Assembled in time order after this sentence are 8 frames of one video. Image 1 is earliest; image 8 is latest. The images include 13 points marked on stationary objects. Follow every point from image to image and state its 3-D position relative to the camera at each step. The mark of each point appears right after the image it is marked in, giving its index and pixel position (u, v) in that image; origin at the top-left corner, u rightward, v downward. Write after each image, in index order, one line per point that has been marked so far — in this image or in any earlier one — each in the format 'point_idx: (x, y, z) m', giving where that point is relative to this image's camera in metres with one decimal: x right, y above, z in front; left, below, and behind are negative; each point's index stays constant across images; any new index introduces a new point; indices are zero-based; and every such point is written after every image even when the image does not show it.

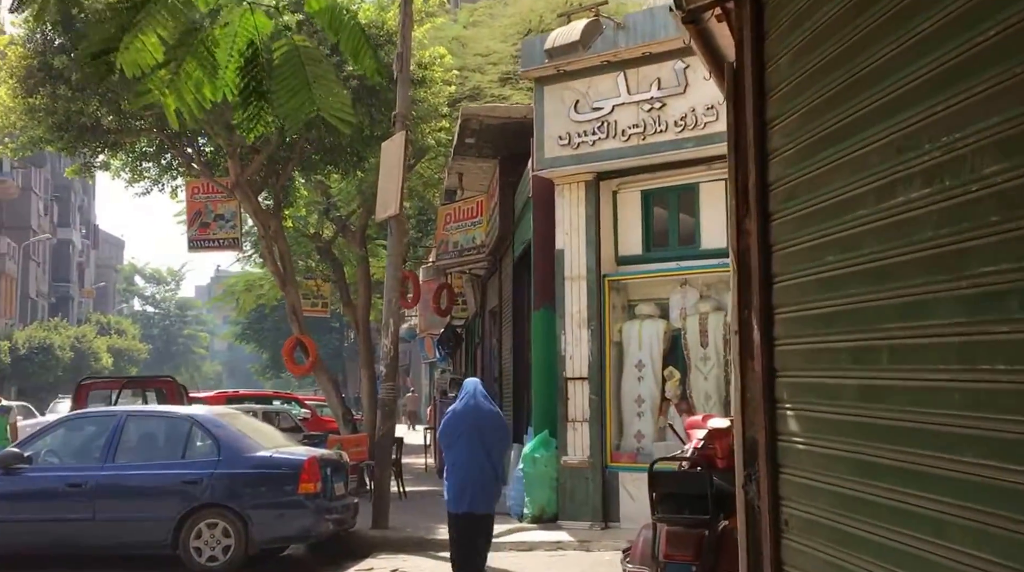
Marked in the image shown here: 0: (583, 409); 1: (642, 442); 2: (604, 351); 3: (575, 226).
0: (+0.6, -1.1, +10.4) m
1: (+1.2, -1.4, +10.4) m
2: (+0.8, -0.6, +10.4) m
3: (+0.6, +0.6, +10.6) m
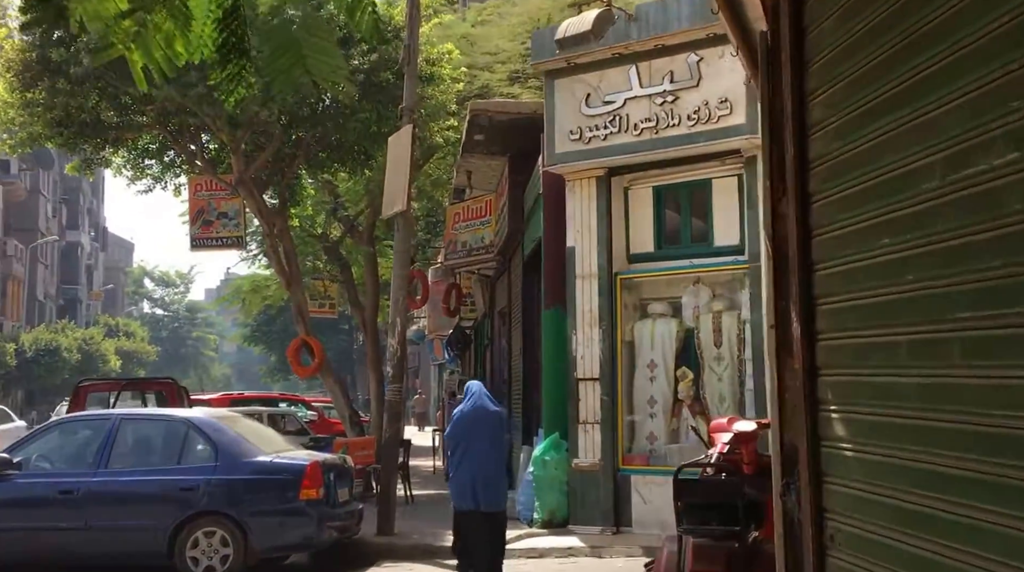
0: (+0.7, -1.1, +10.1) m
1: (+1.3, -1.4, +10.0) m
2: (+0.9, -0.6, +10.1) m
3: (+0.7, +0.6, +10.3) m
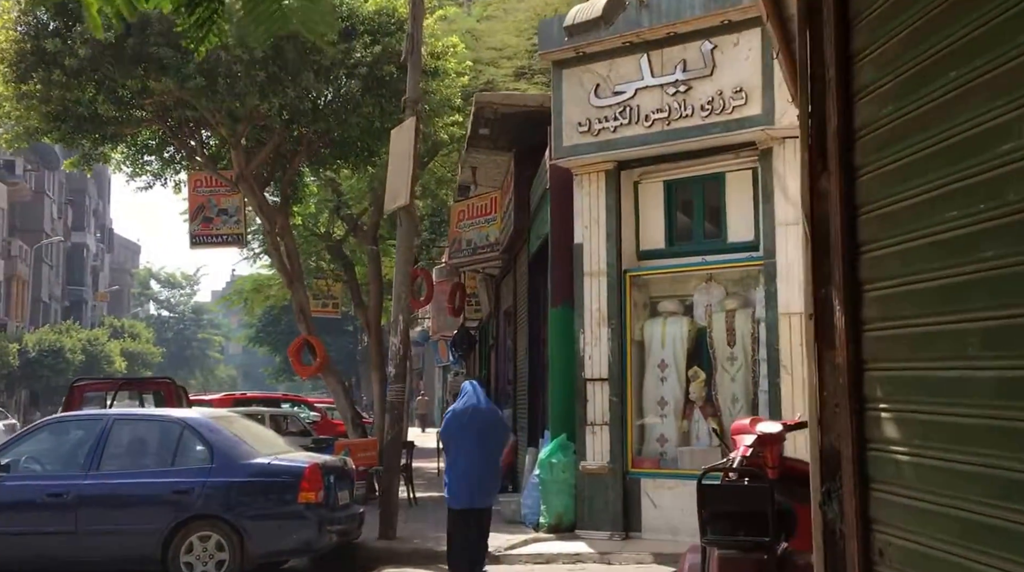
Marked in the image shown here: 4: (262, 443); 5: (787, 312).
0: (+0.8, -1.1, +9.8) m
1: (+1.3, -1.4, +9.7) m
2: (+1.0, -0.6, +9.8) m
3: (+0.7, +0.6, +10.0) m
4: (-2.1, -1.3, +9.4) m
5: (+2.1, -0.2, +8.7) m
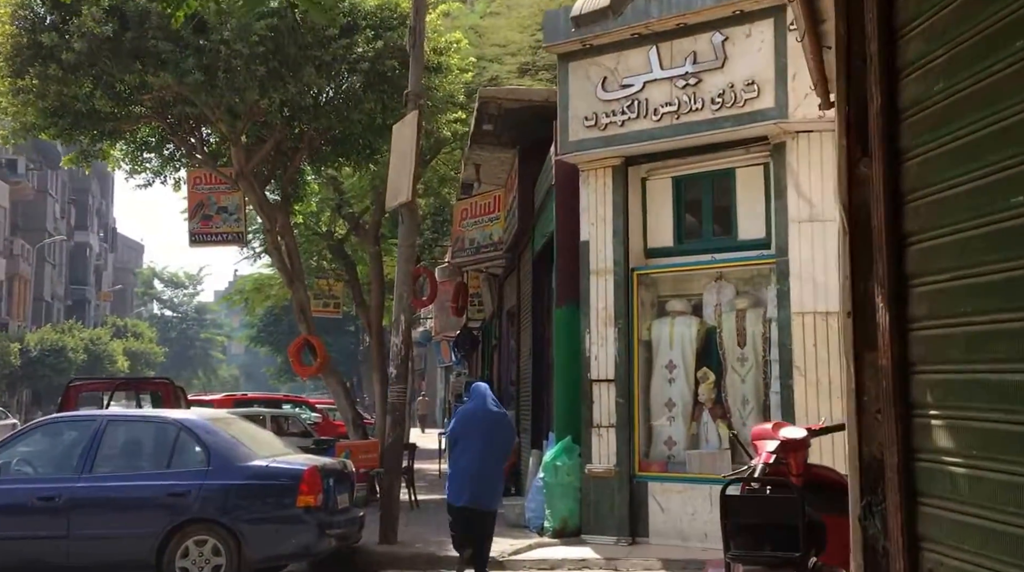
0: (+0.8, -1.1, +9.5) m
1: (+1.3, -1.4, +9.5) m
2: (+1.0, -0.5, +9.6) m
3: (+0.8, +0.6, +9.7) m
4: (-2.0, -1.3, +9.2) m
5: (+2.1, -0.2, +8.5) m
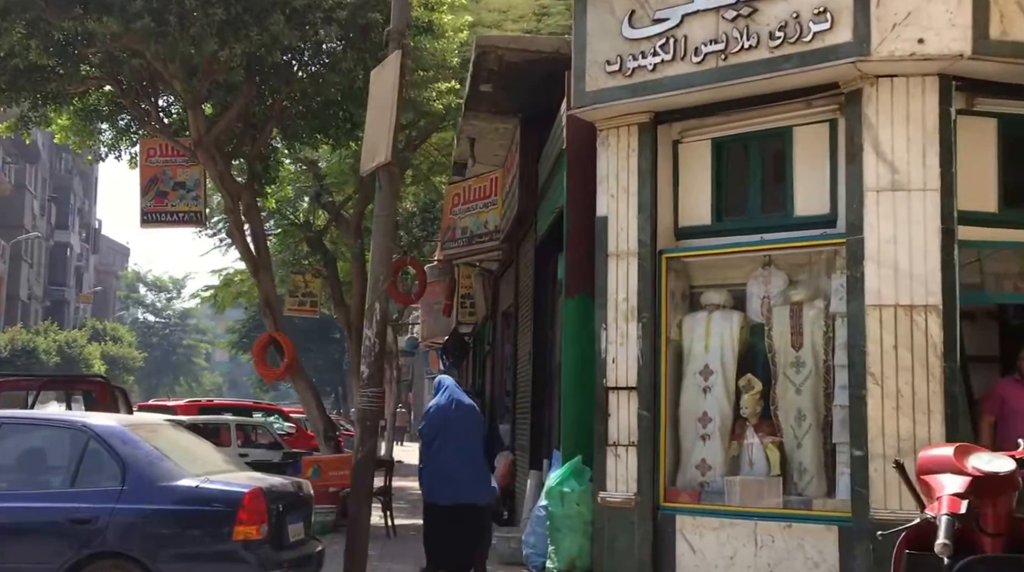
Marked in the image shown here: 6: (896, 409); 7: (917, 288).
0: (+0.8, -1.0, +7.7) m
1: (+1.3, -1.3, +7.7) m
2: (+1.0, -0.4, +7.7) m
3: (+0.8, +0.7, +7.9) m
4: (-2.1, -1.1, +7.3) m
5: (+2.2, -0.1, +6.7) m
6: (+2.2, -0.7, +6.6) m
7: (+2.4, 0.0, +6.6) m
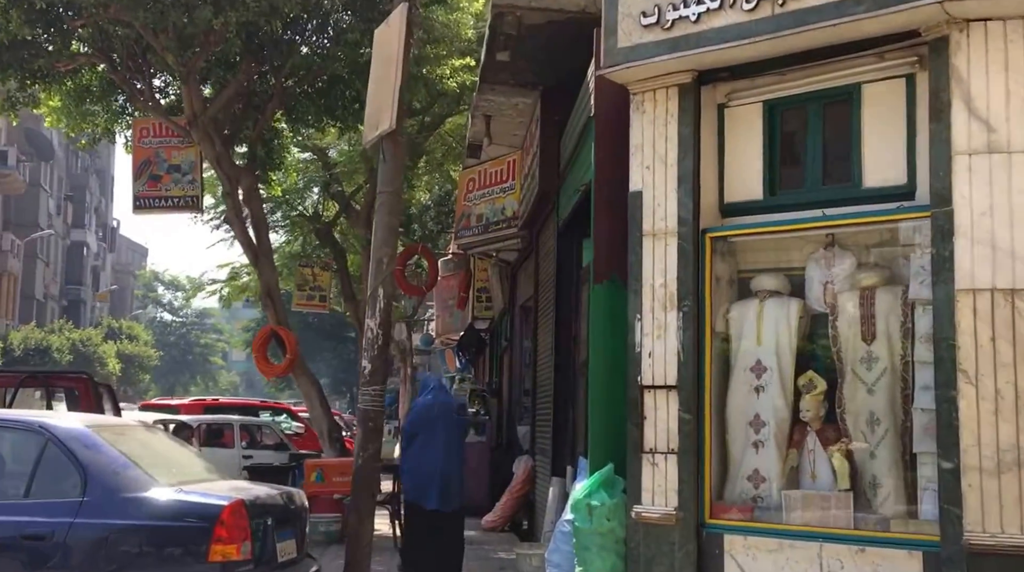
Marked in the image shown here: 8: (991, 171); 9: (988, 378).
0: (+0.9, -0.9, +6.7) m
1: (+1.4, -1.2, +6.6) m
2: (+1.1, -0.3, +6.7) m
3: (+0.9, +0.8, +6.9) m
4: (-1.9, -1.0, +6.3) m
5: (+2.3, 0.0, +5.7) m
6: (+2.3, -0.6, +5.5) m
7: (+2.5, +0.1, +5.5) m
8: (+2.4, +0.6, +5.7) m
9: (+2.3, -0.4, +5.6) m
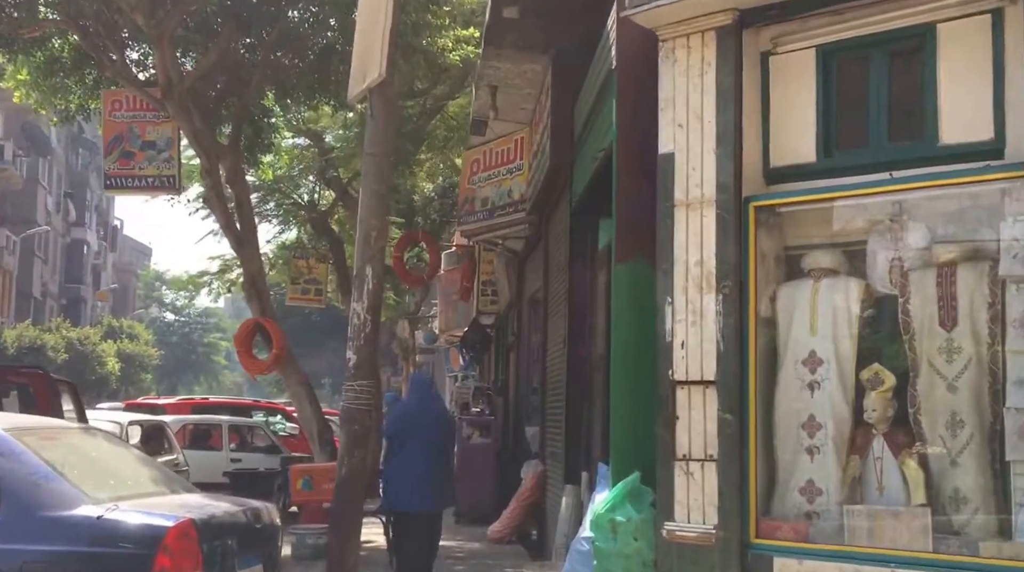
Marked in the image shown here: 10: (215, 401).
0: (+1.0, -0.8, +5.7) m
1: (+1.5, -1.1, +5.6) m
2: (+1.2, -0.2, +5.7) m
3: (+1.0, +0.9, +5.9) m
4: (-1.9, -0.9, +5.3) m
5: (+2.3, +0.1, +4.6) m
6: (+2.4, -0.5, +4.5) m
7: (+2.5, +0.2, +4.5) m
8: (+2.4, +0.7, +4.6) m
9: (+2.4, -0.3, +4.5) m
10: (-4.6, -1.8, +17.4) m
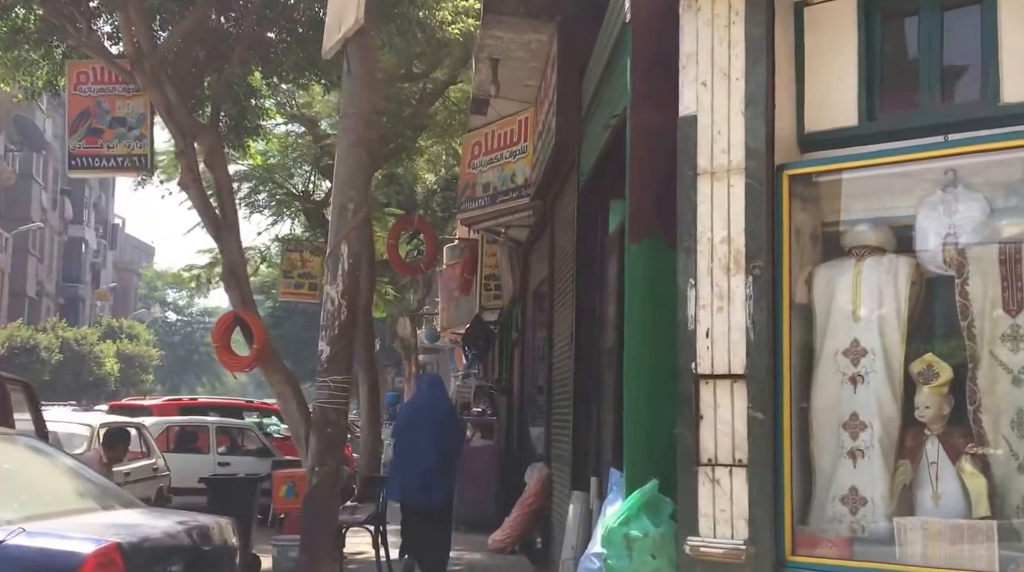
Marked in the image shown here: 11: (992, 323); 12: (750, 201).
0: (+1.0, -0.7, +5.0) m
1: (+1.5, -1.0, +4.9) m
2: (+1.2, -0.1, +5.0) m
3: (+1.0, +1.0, +5.2) m
4: (-1.9, -0.8, +4.6) m
5: (+2.3, +0.2, +3.9) m
6: (+2.4, -0.4, +3.8) m
7: (+2.5, +0.3, +3.8) m
8: (+2.4, +0.8, +3.9) m
9: (+2.4, -0.2, +3.8) m
10: (-4.5, -1.7, +16.7) m
11: (+2.0, -0.2, +4.7) m
12: (+1.1, +0.4, +5.0) m
